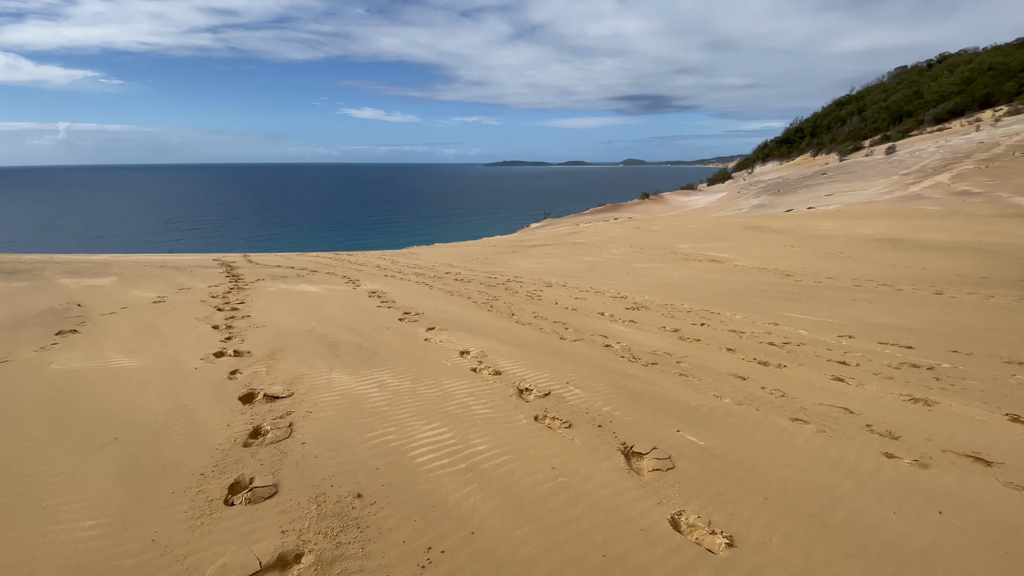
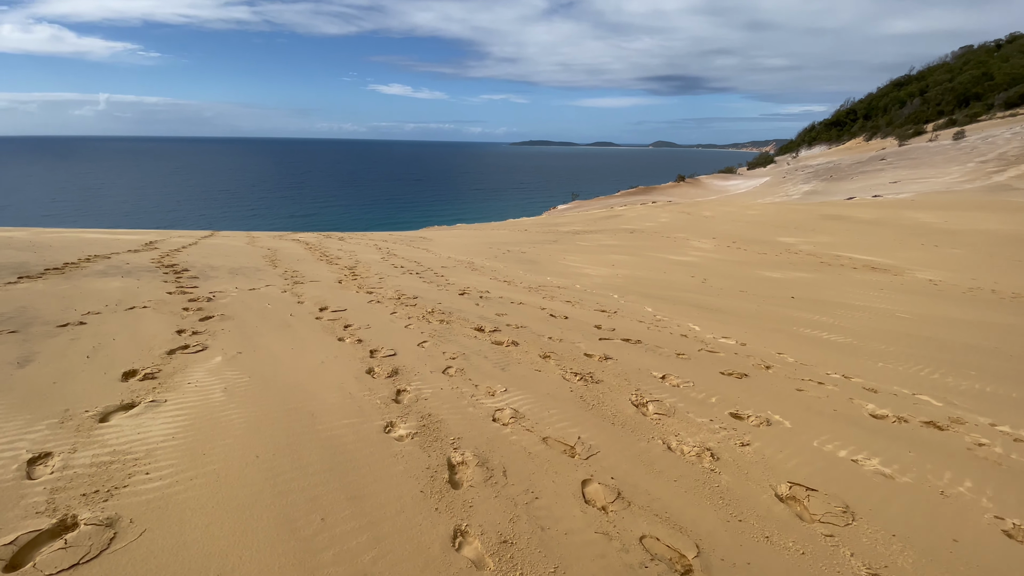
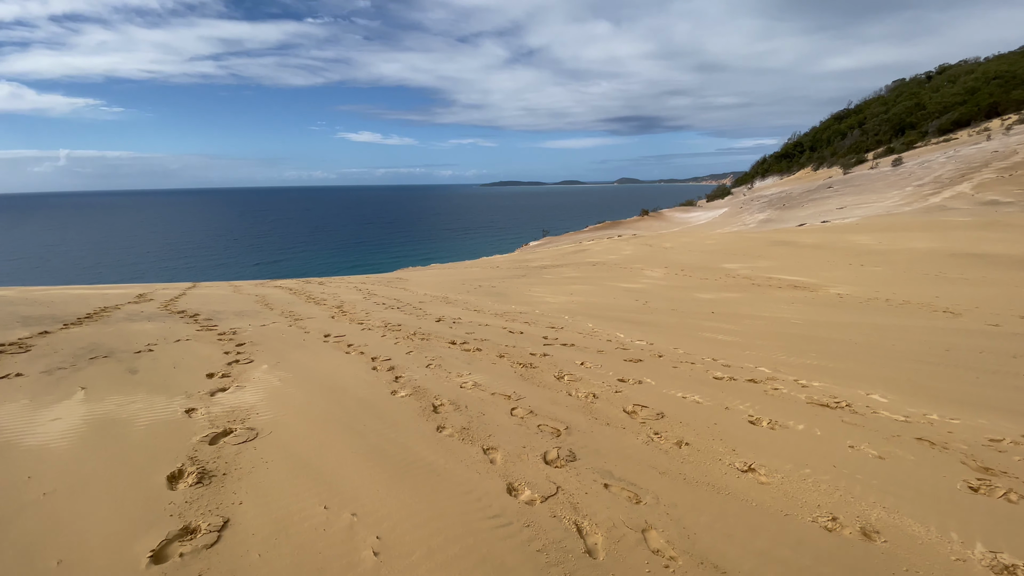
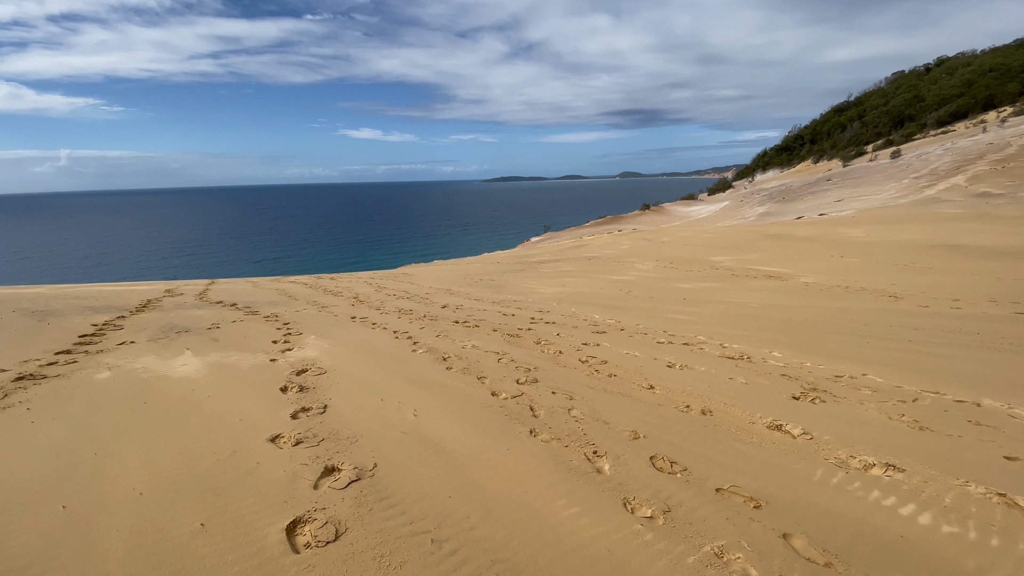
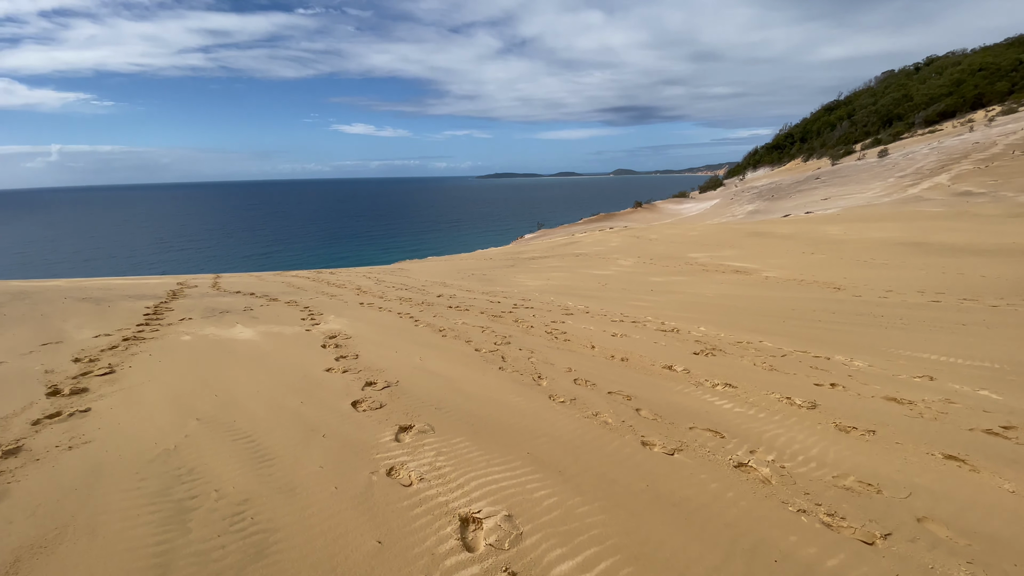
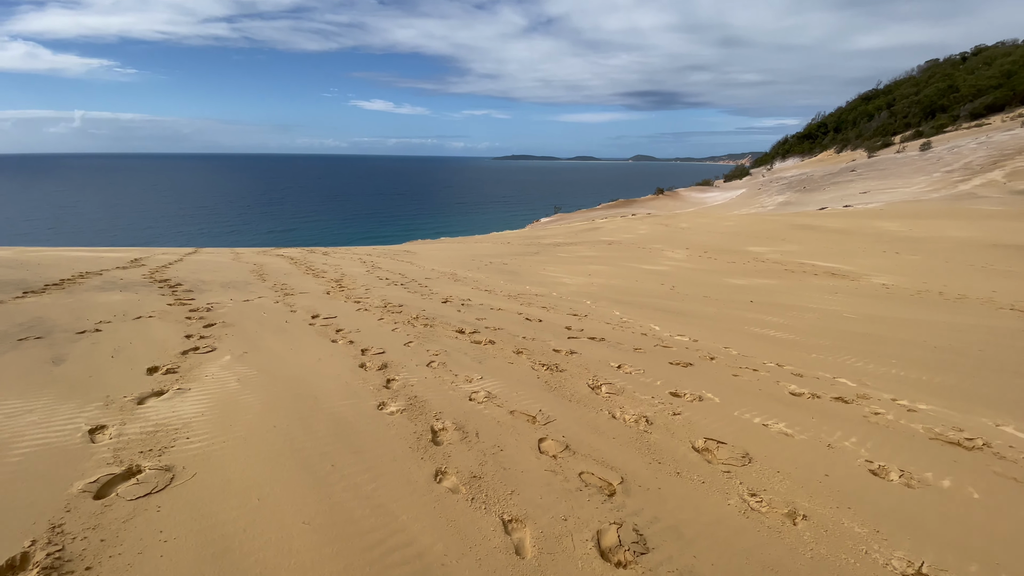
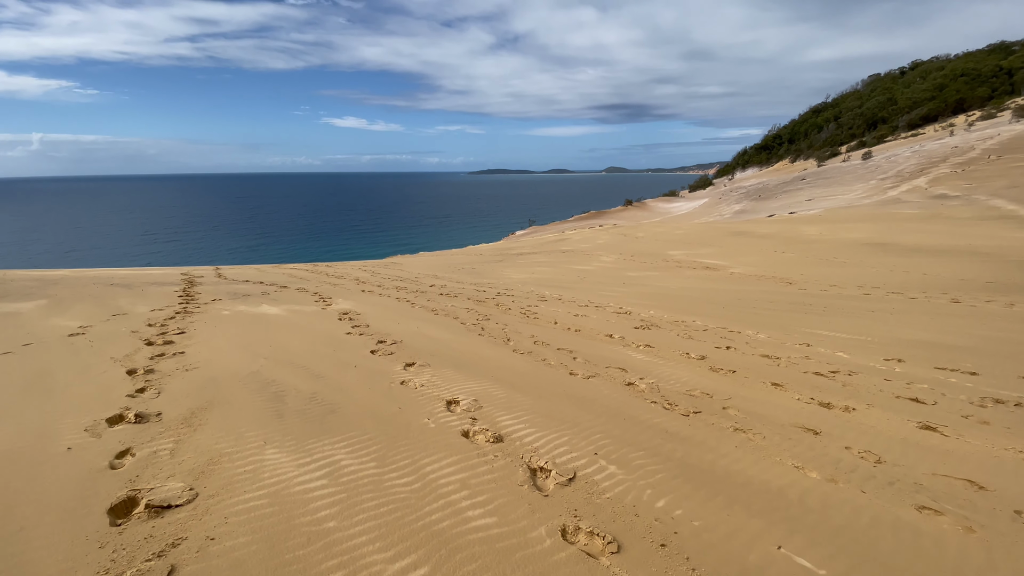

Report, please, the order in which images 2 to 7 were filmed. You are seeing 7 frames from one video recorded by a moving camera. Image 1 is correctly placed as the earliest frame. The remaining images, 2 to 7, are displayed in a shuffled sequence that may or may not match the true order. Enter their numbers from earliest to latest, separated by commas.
7, 5, 4, 3, 6, 2
